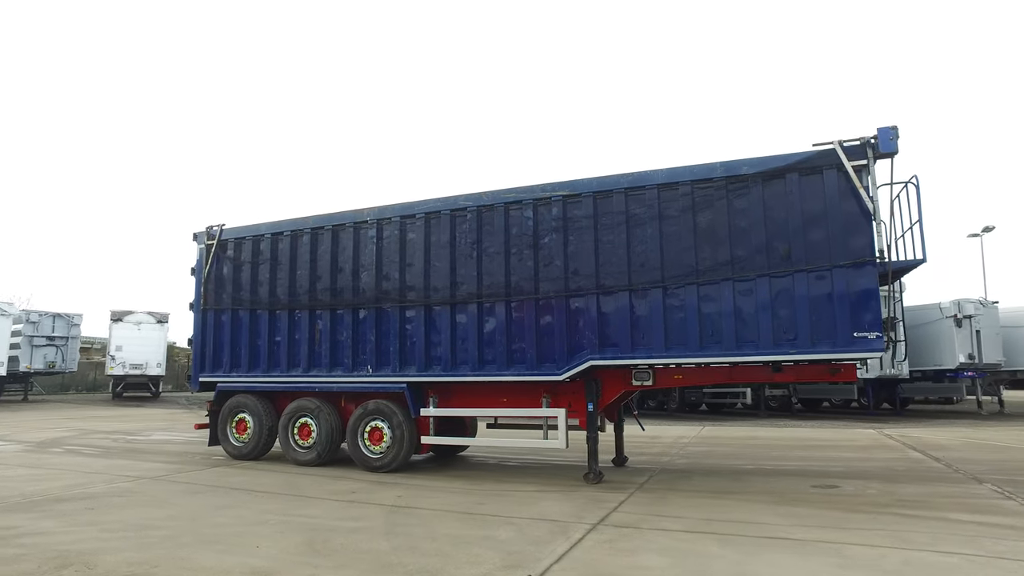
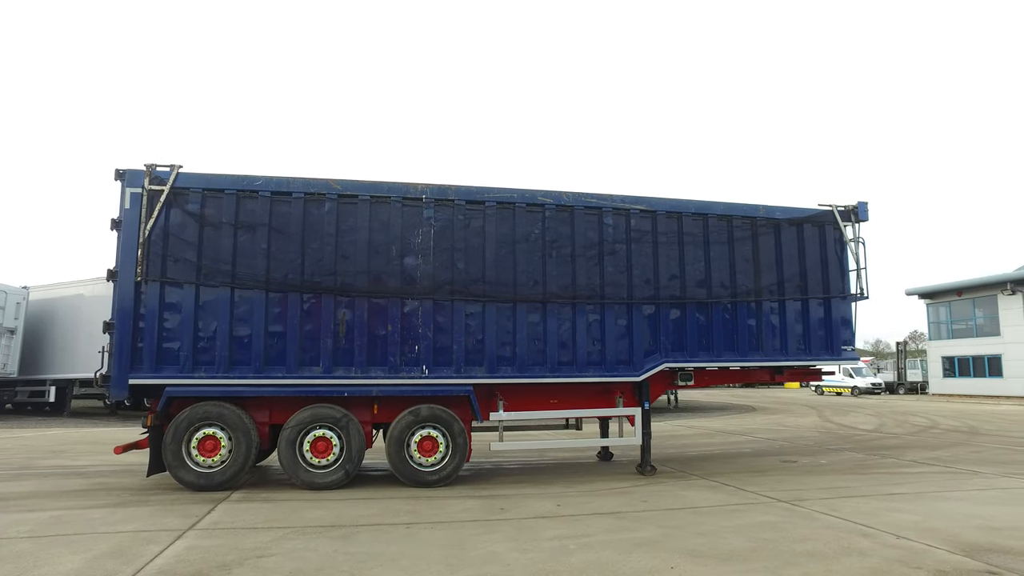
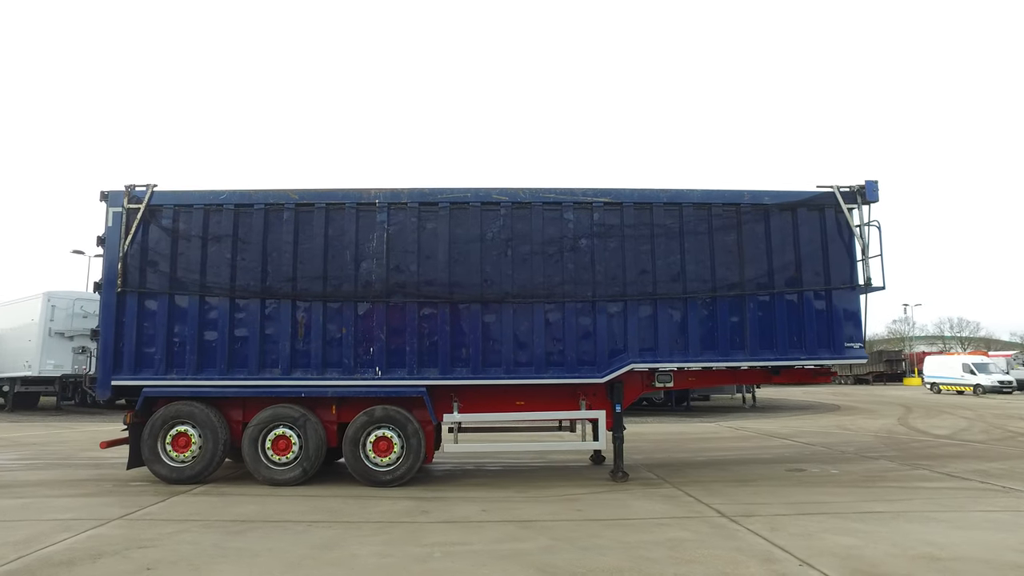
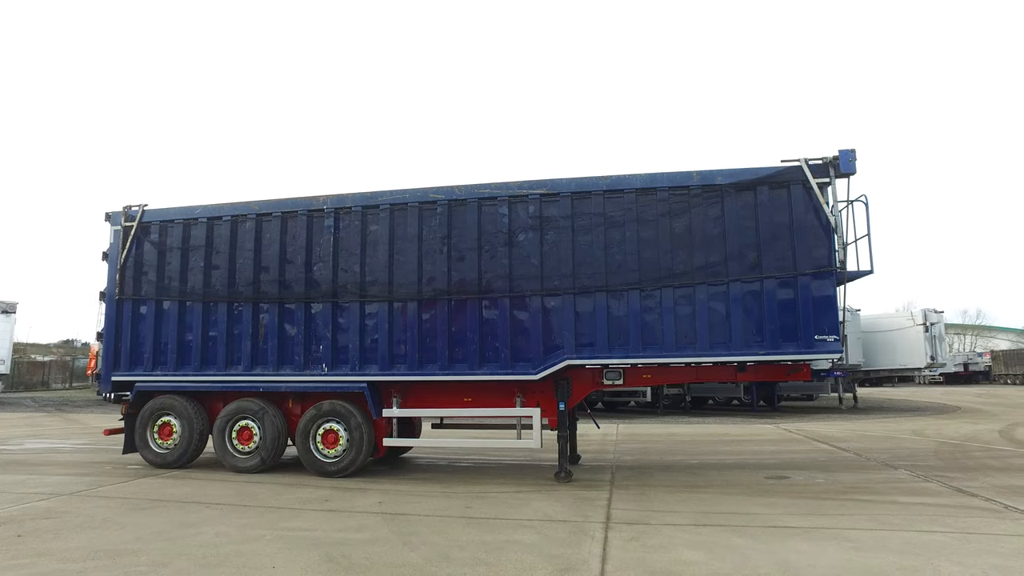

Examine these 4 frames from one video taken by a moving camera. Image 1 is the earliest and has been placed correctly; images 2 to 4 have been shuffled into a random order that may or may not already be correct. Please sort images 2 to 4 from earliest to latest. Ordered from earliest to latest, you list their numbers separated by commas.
4, 3, 2
